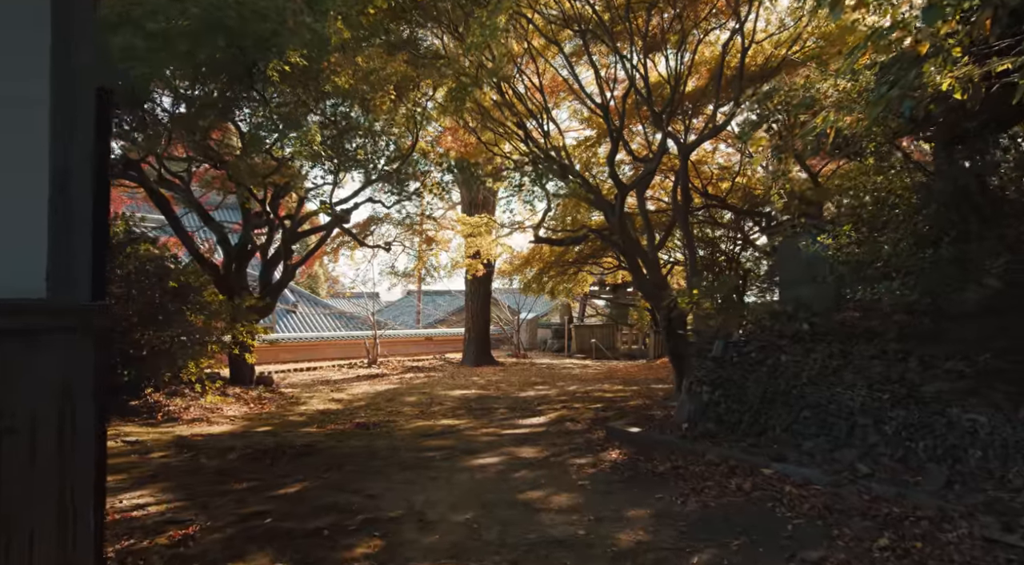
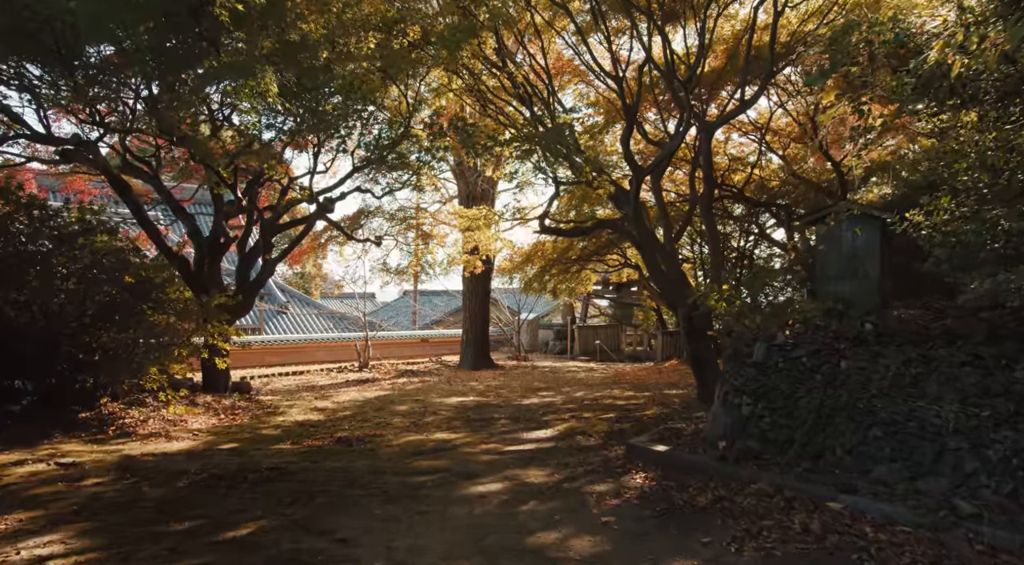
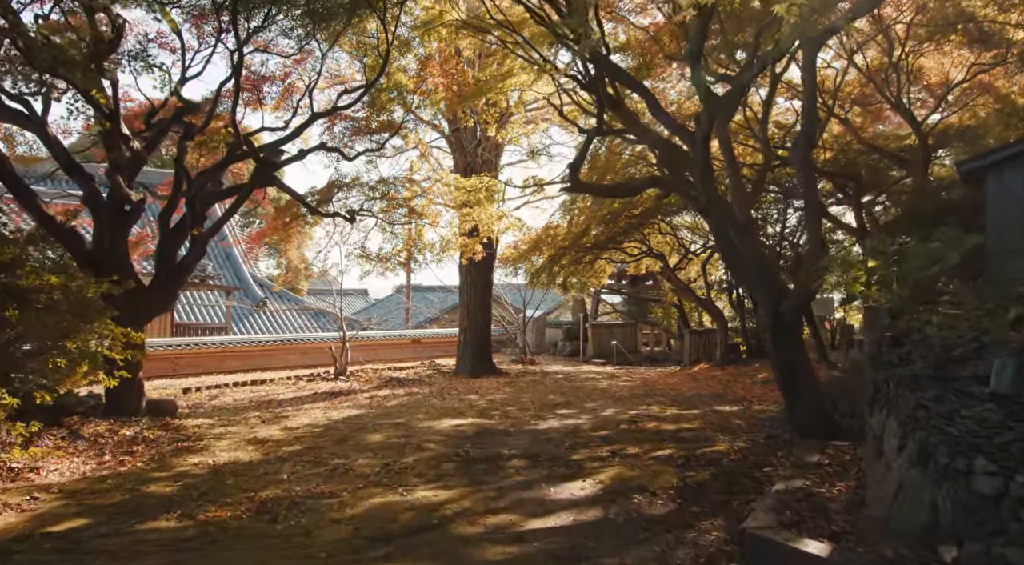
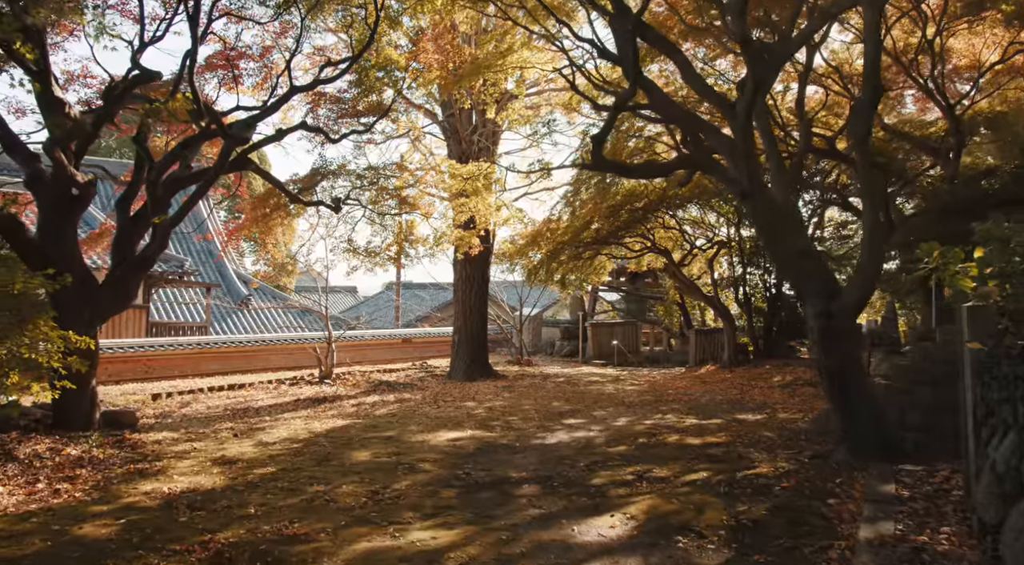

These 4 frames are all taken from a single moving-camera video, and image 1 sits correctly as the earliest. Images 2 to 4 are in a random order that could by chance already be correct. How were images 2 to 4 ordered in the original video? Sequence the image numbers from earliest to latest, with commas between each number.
2, 3, 4
